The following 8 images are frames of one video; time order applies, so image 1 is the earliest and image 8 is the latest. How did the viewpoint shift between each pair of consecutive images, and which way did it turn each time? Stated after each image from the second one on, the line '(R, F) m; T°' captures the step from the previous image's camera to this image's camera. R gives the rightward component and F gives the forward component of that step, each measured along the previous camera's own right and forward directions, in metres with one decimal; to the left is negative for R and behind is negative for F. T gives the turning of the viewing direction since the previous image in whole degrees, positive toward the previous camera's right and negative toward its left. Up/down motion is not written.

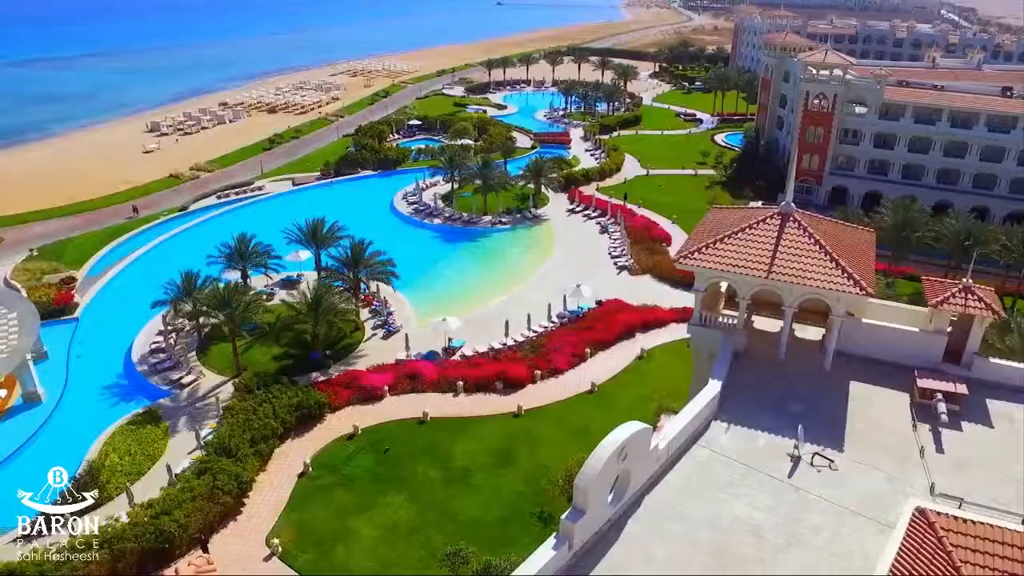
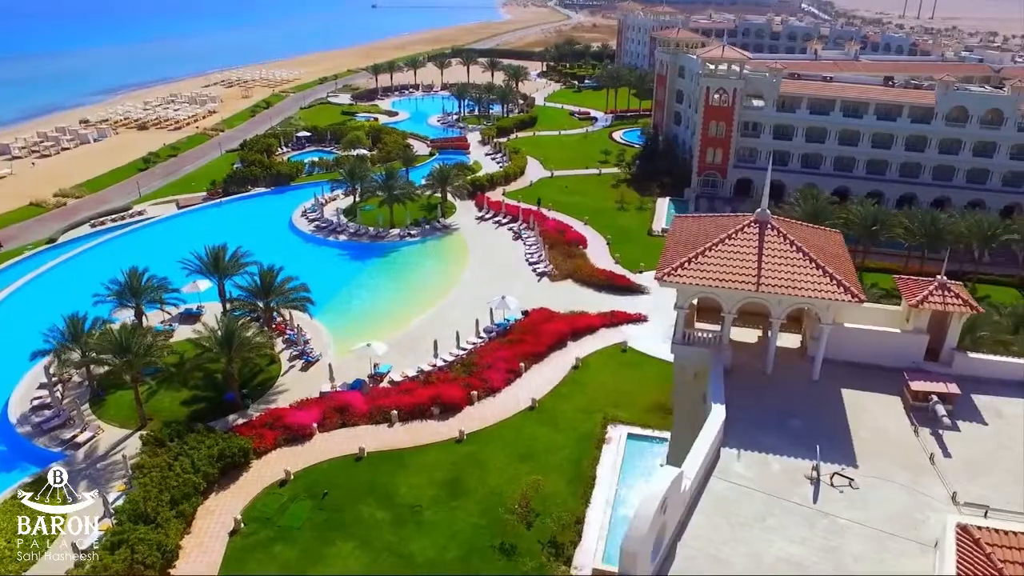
(-2.1, +1.9) m; +8°
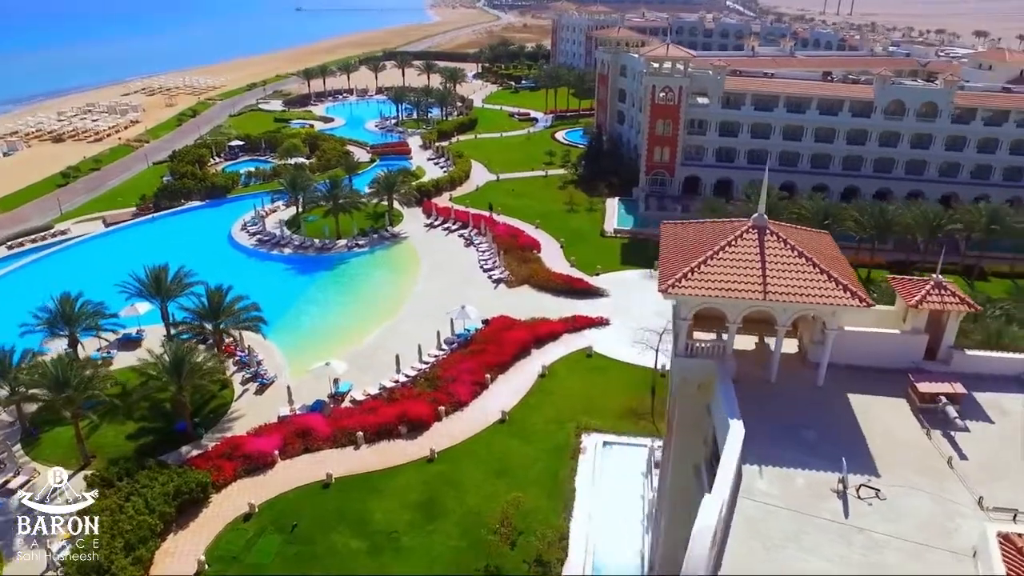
(-1.5, +1.1) m; +5°
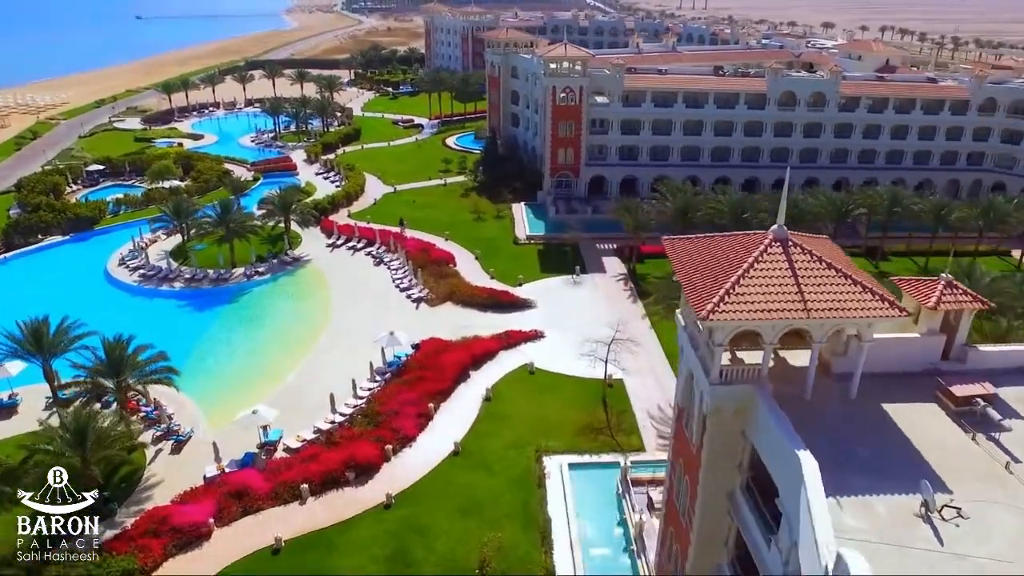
(-3.3, +2.4) m; +10°
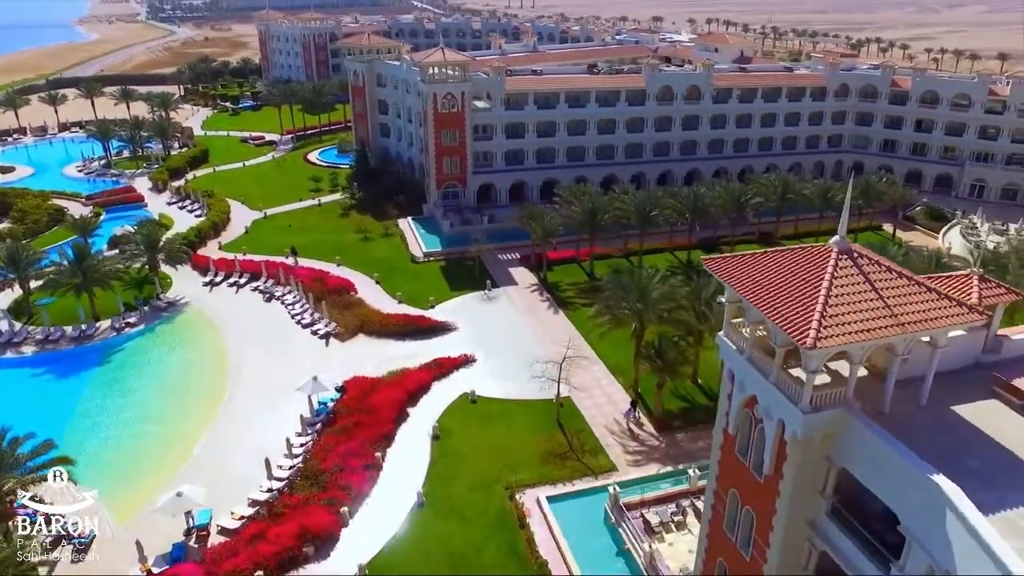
(-4.7, +3.0) m; +13°
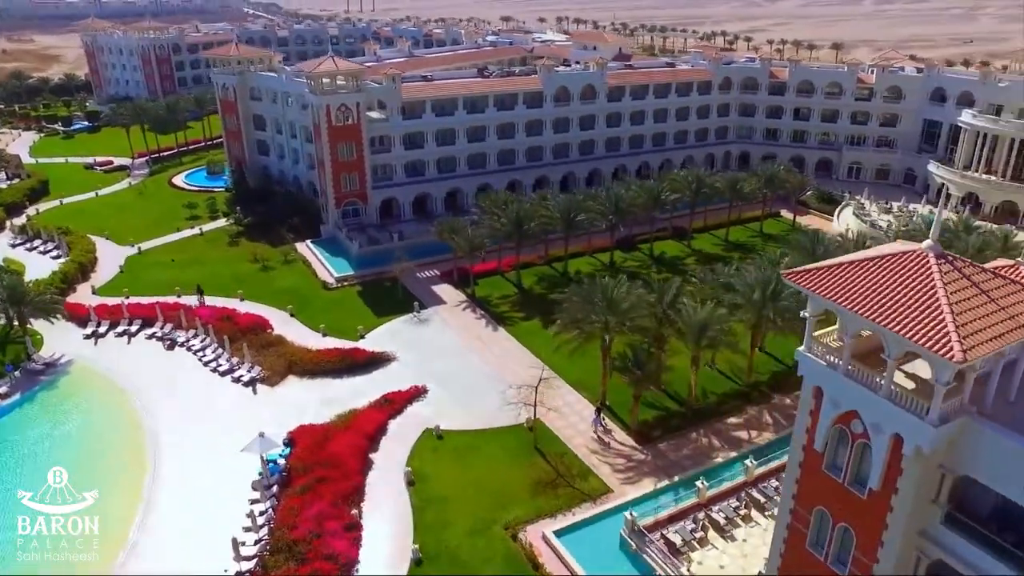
(-5.1, +2.7) m; +12°
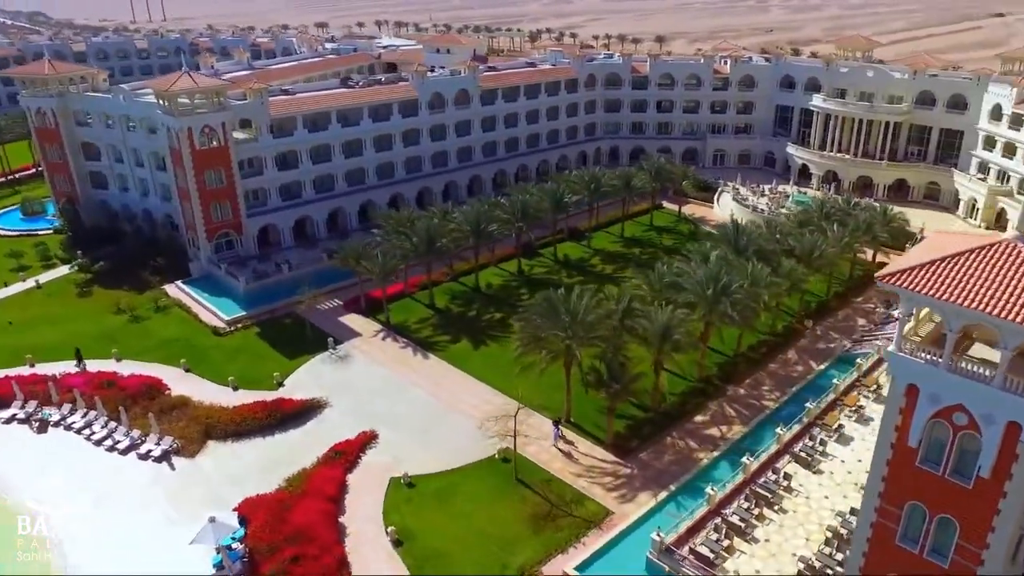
(-5.9, +2.9) m; +14°
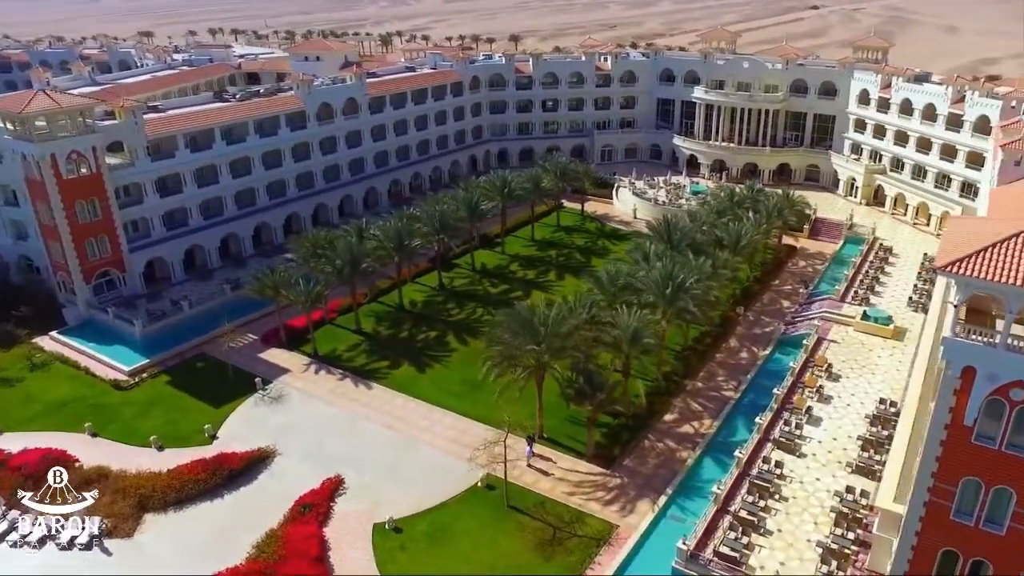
(-5.1, +2.2) m; +12°
